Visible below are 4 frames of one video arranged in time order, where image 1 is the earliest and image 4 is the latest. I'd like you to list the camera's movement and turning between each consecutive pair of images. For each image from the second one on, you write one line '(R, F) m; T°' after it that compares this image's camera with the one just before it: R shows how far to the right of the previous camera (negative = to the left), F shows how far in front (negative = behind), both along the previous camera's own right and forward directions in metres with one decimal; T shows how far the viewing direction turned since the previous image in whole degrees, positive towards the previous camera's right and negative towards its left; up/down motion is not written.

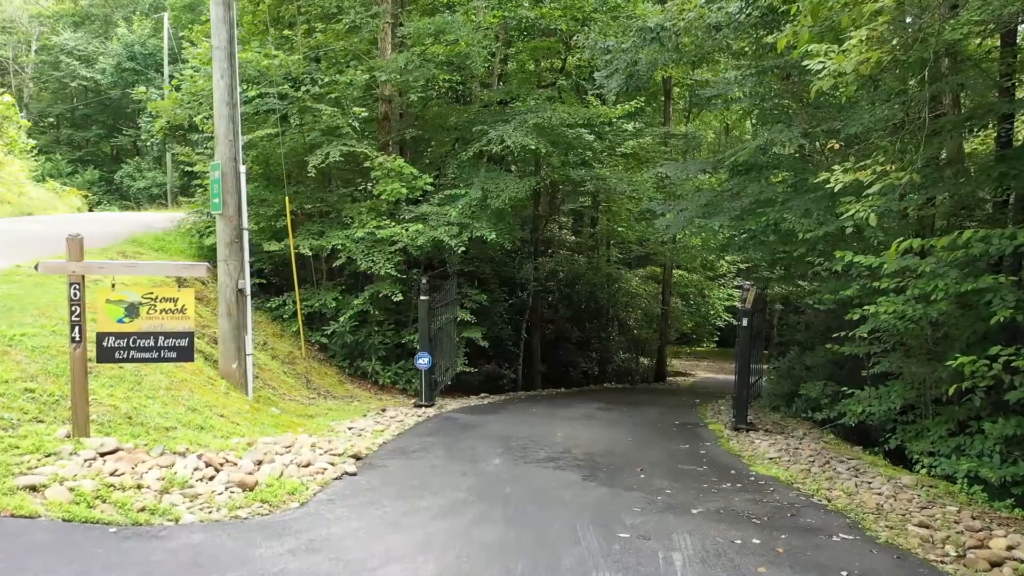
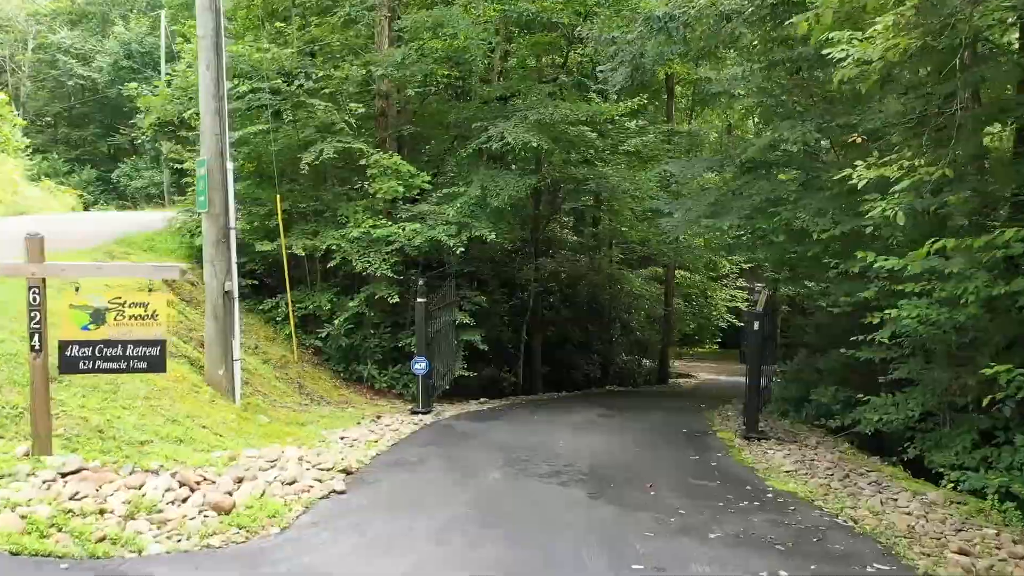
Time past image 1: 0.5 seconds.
(0.0, +0.4) m; 0°
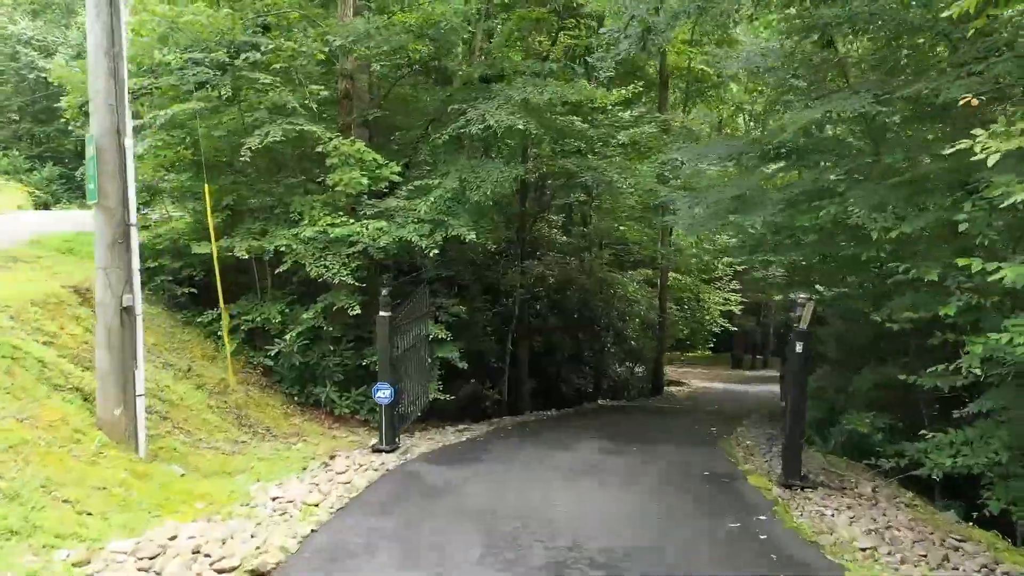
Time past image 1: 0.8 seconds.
(0.0, +1.6) m; +1°
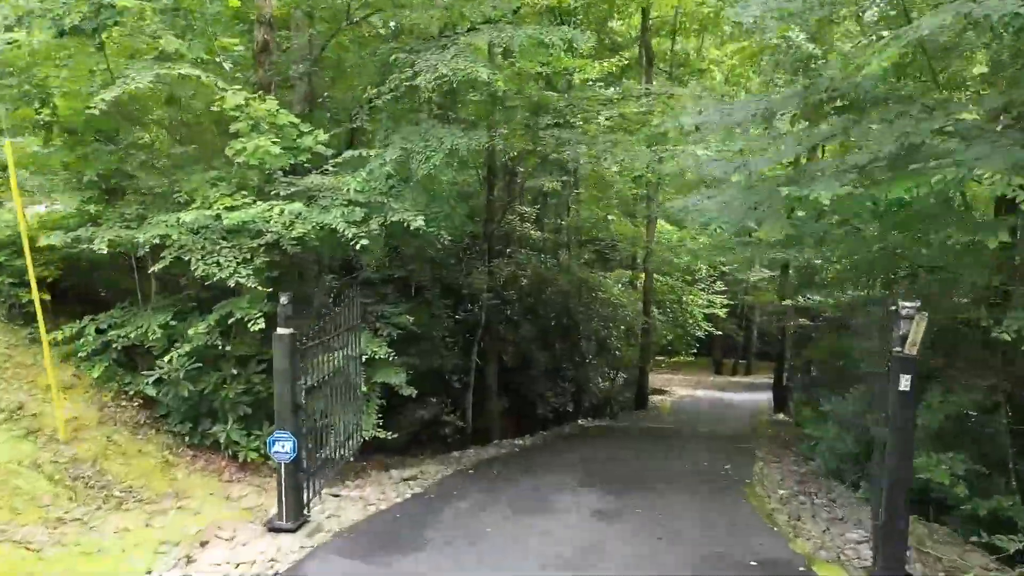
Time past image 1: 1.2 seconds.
(+0.1, +2.3) m; +2°
